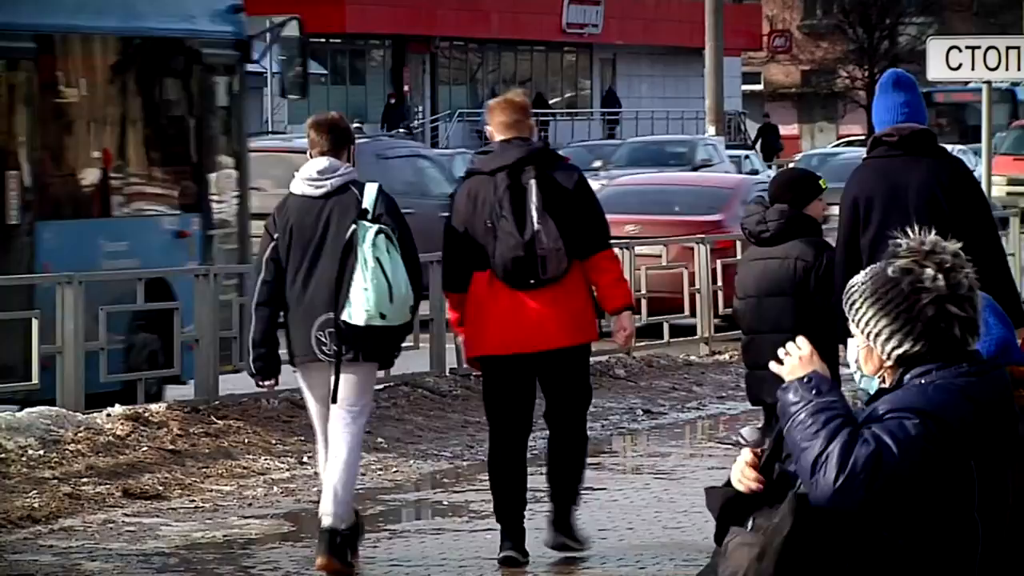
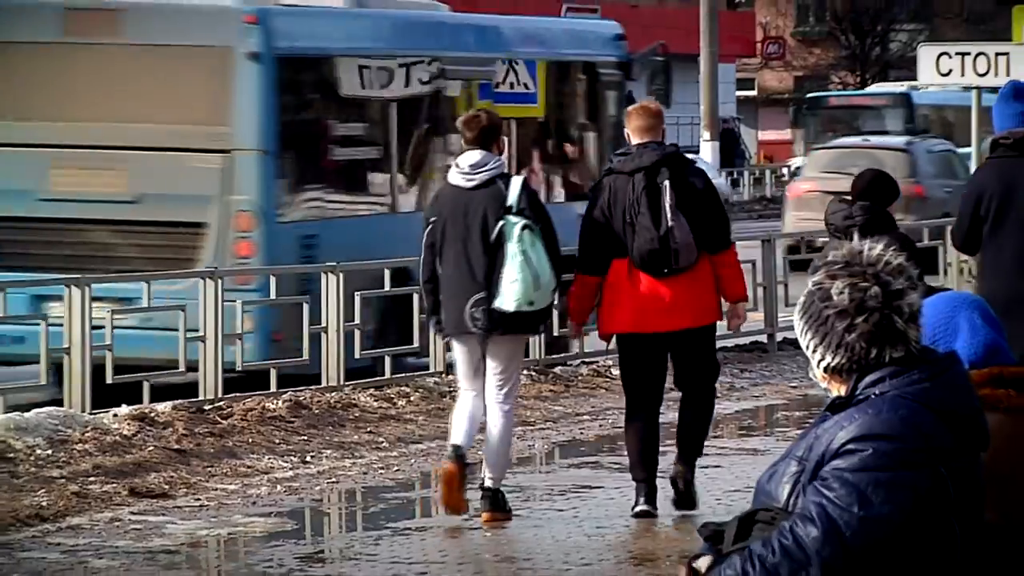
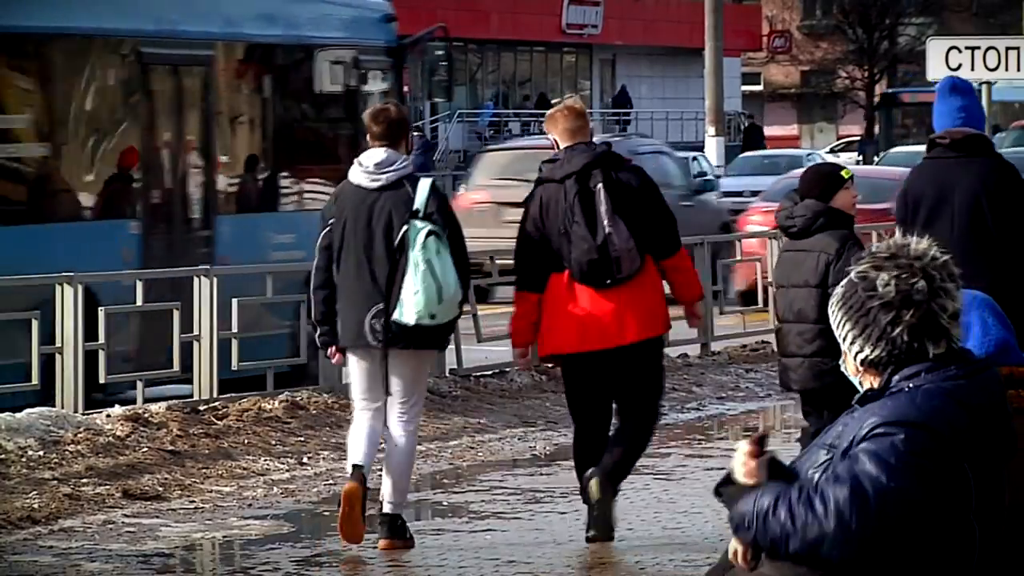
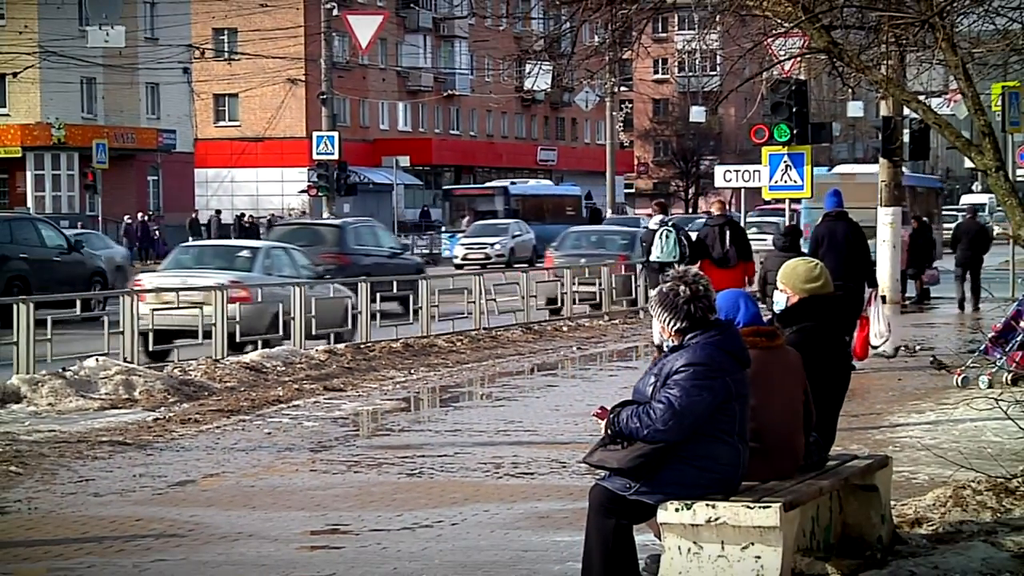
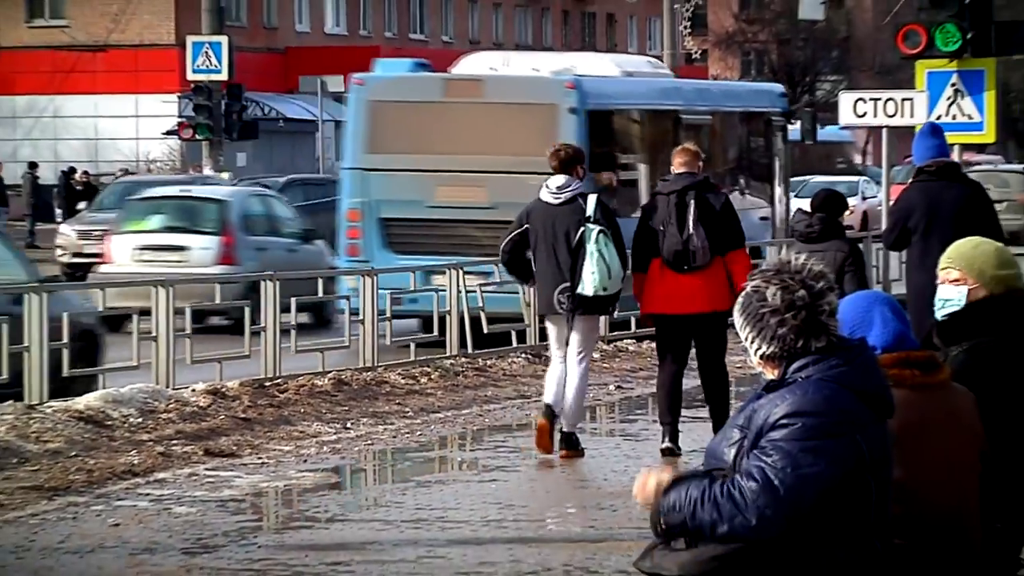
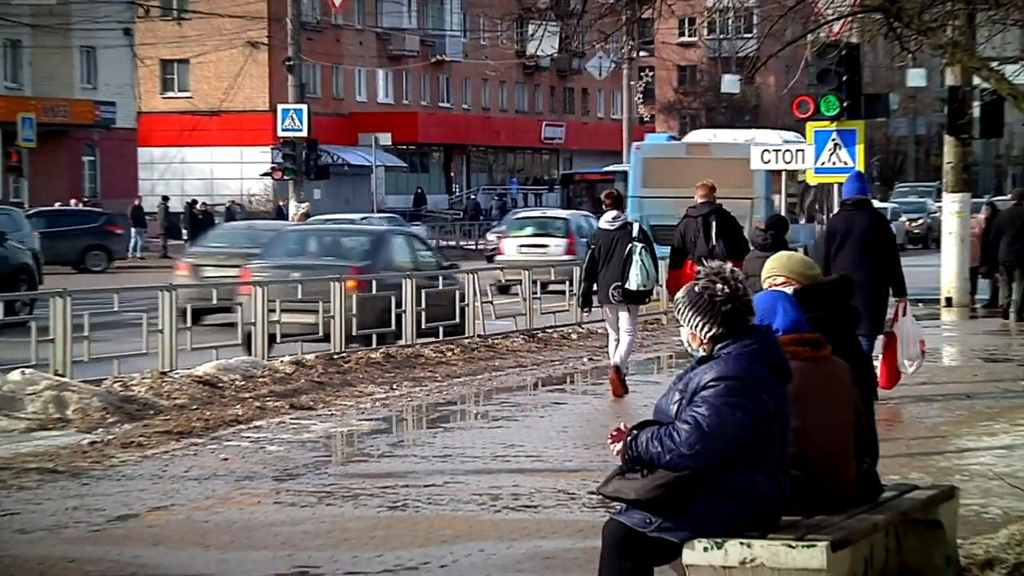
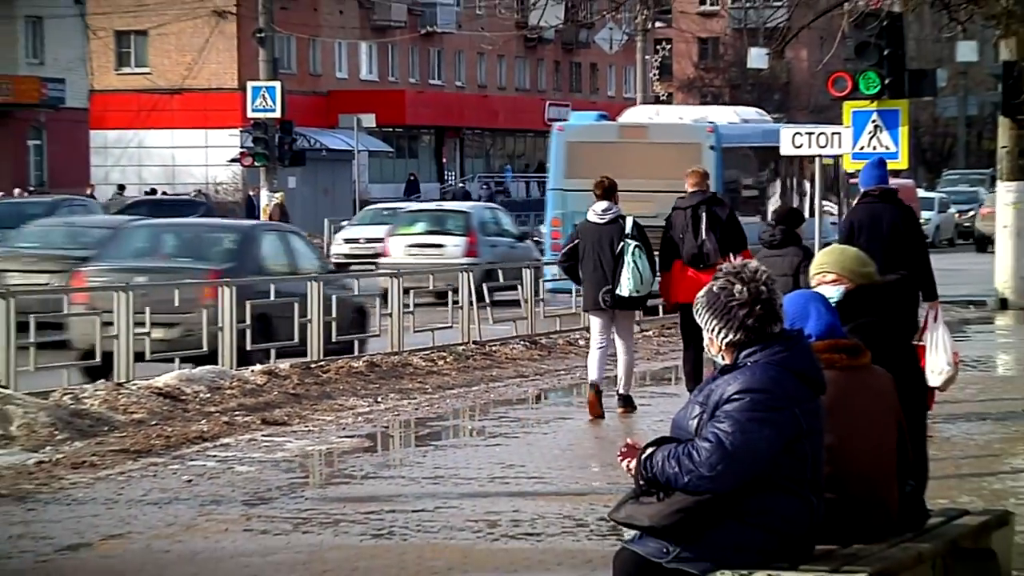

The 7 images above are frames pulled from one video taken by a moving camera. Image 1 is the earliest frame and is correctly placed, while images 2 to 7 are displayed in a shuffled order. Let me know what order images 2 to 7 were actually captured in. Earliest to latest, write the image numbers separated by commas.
3, 2, 5, 7, 6, 4
